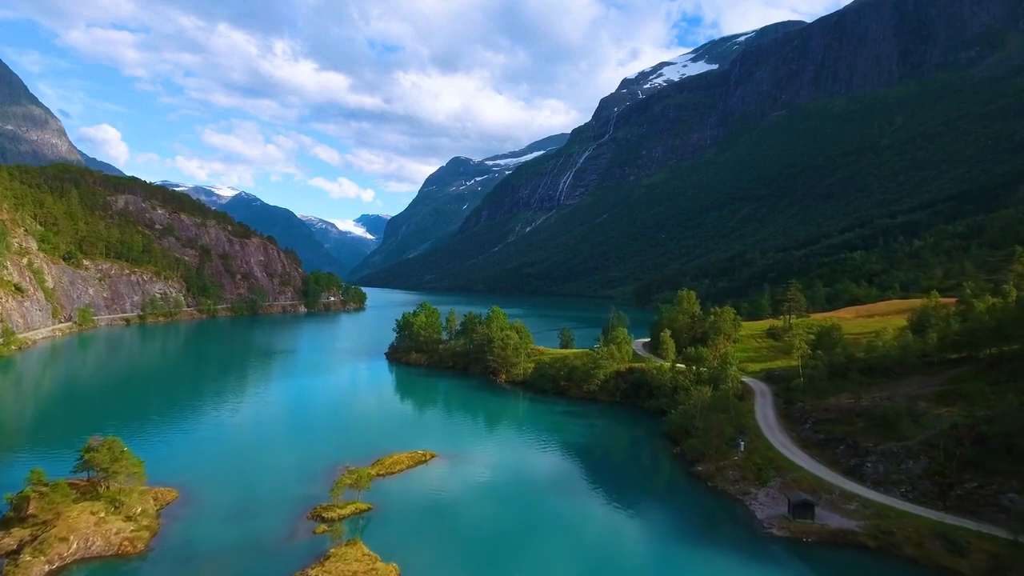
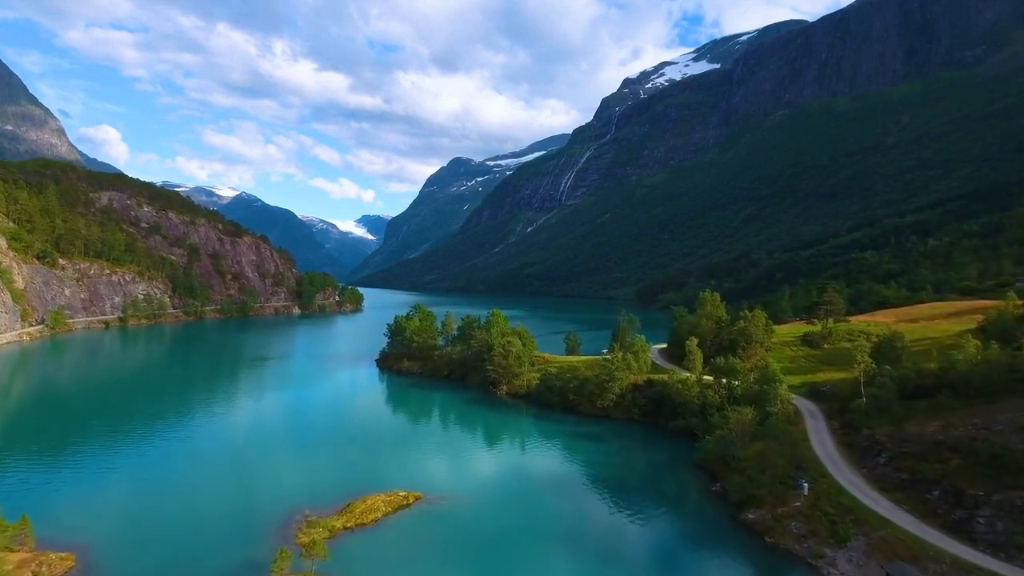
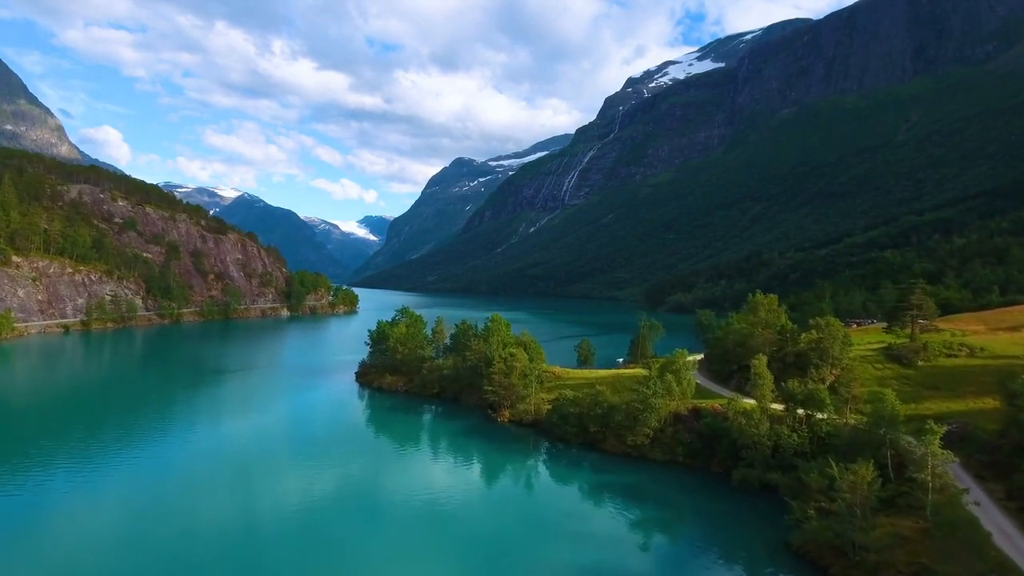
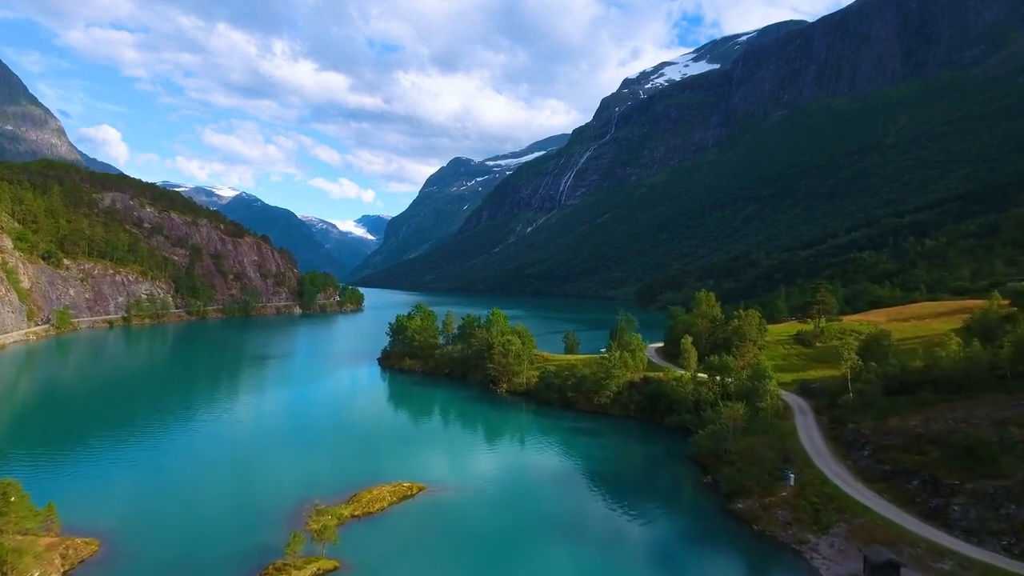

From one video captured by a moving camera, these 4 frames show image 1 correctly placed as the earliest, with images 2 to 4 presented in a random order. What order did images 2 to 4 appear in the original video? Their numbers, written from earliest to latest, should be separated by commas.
4, 2, 3
